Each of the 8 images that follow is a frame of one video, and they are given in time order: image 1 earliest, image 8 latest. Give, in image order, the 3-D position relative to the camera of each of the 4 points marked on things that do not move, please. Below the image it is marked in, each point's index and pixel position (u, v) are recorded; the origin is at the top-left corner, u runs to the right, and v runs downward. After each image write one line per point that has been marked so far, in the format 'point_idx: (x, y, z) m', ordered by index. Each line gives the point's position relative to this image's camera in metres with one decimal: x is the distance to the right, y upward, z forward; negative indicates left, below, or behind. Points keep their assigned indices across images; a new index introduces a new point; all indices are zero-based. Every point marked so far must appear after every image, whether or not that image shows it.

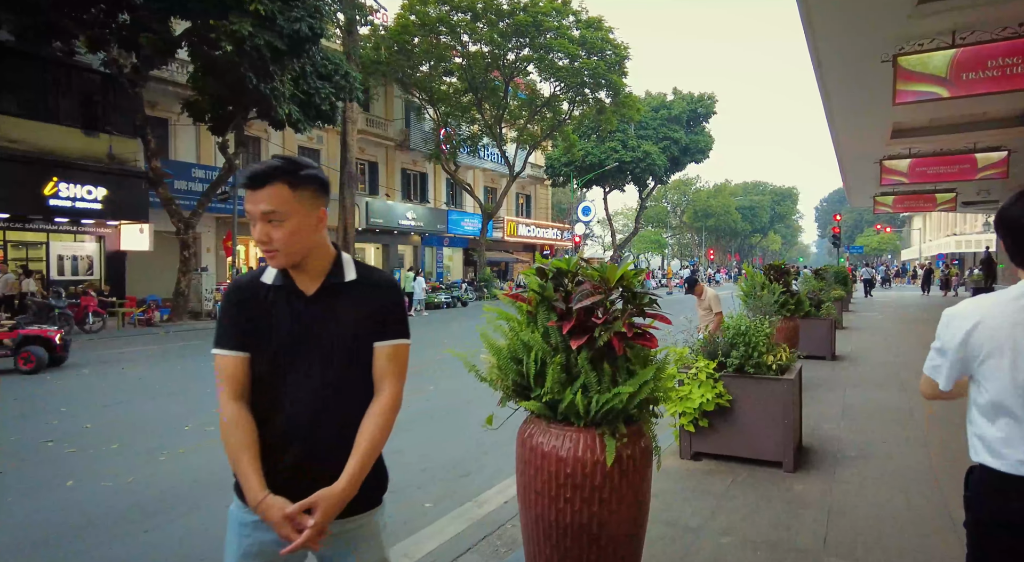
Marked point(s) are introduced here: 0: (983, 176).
0: (+11.7, +2.6, +14.3) m
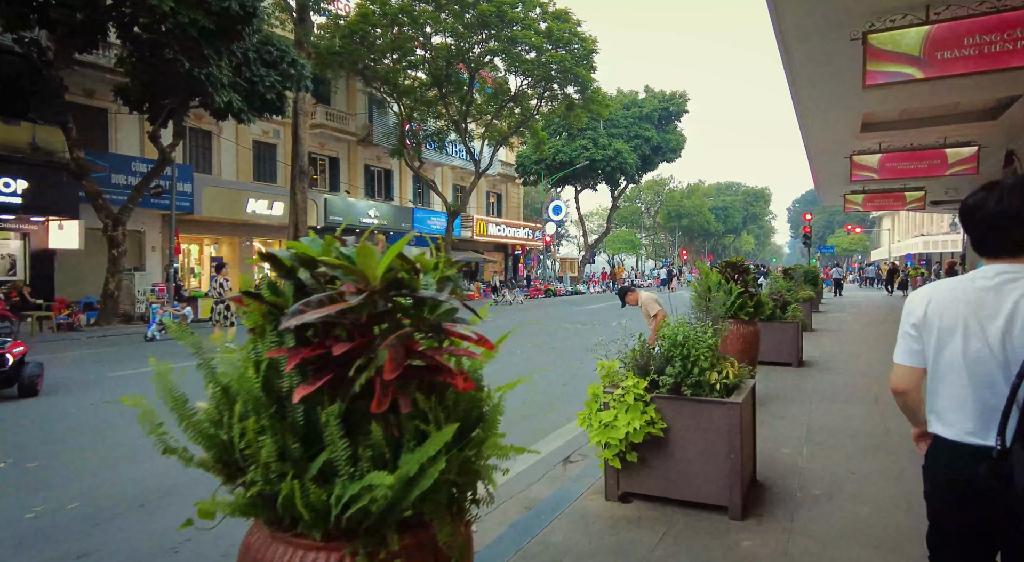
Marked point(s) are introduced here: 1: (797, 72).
0: (+10.5, +2.6, +13.9) m
1: (+5.3, +3.6, +10.6) m
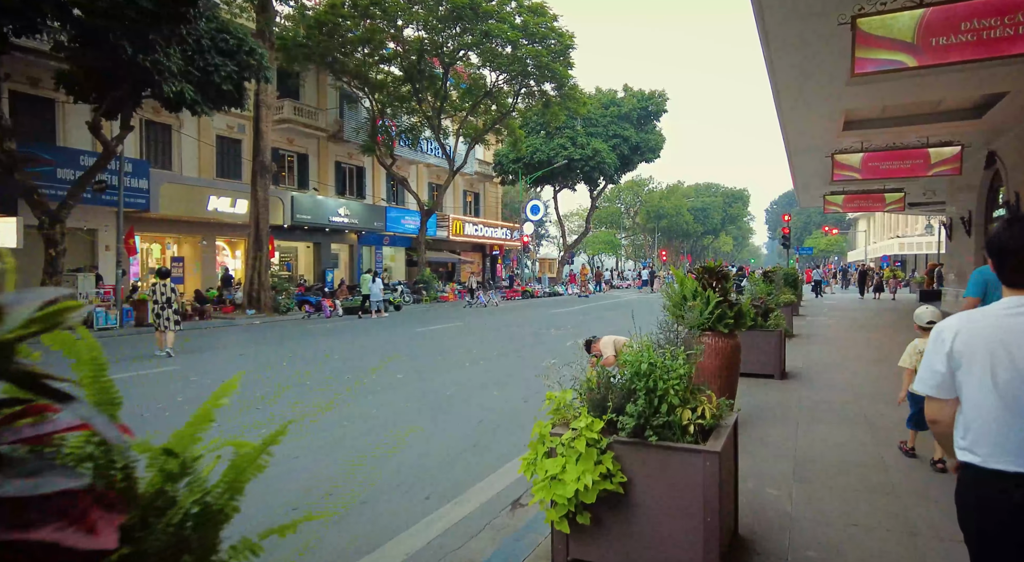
0: (+9.8, +2.5, +13.4) m
1: (+4.6, +3.5, +10.0) m
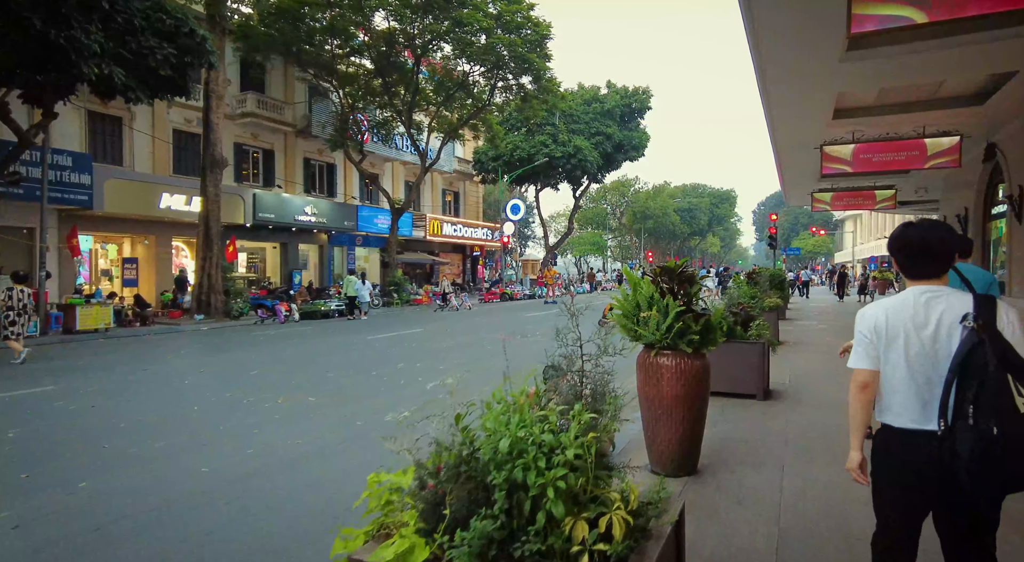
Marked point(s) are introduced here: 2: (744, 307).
0: (+9.0, +2.5, +12.3) m
1: (+3.8, +3.4, +8.8) m
2: (+2.9, -0.3, +7.4) m
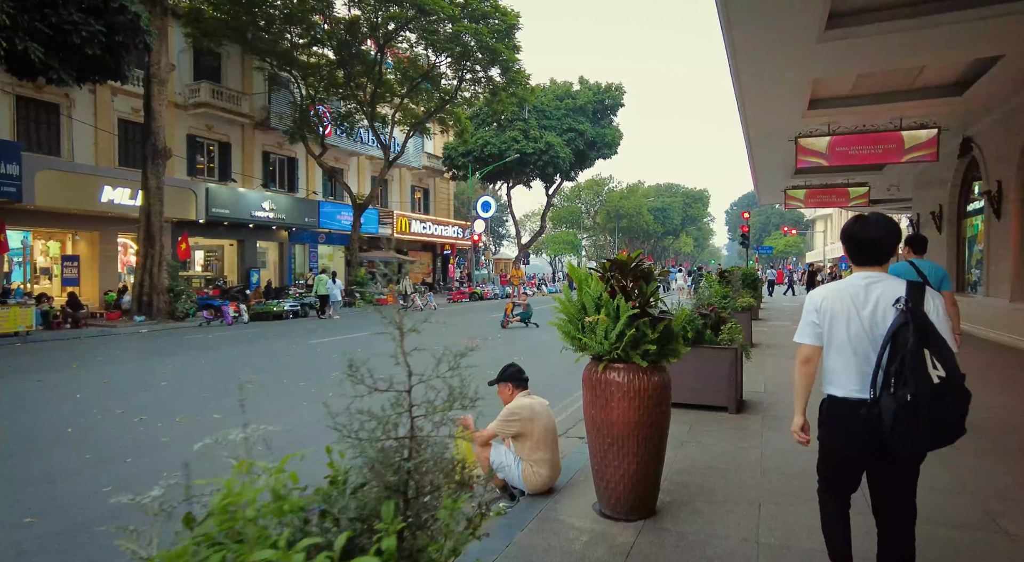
0: (+8.1, +2.5, +11.8) m
1: (+3.1, +3.5, +8.1) m
2: (+2.3, -0.3, +6.6) m
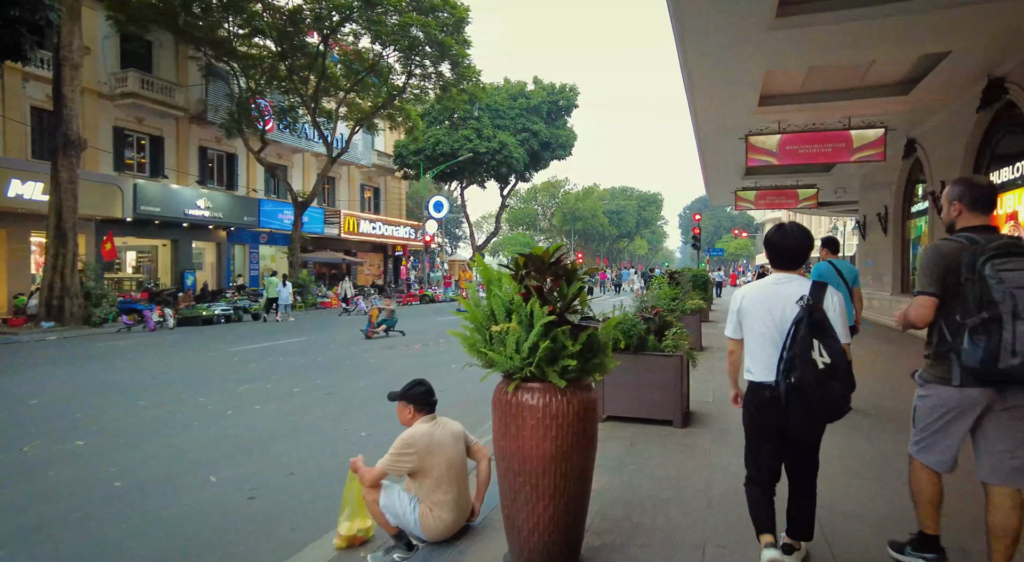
0: (+7.0, +2.5, +11.7) m
1: (+2.3, +3.5, +7.6) m
2: (+1.5, -0.3, +6.1) m
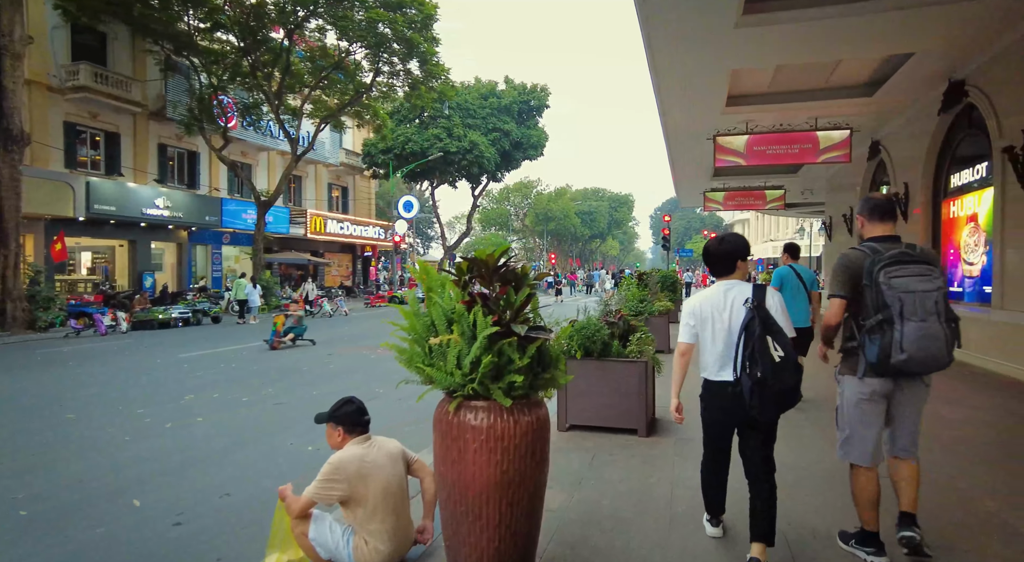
0: (+6.3, +2.4, +11.7) m
1: (+1.8, +3.4, +7.5) m
2: (+1.1, -0.3, +5.9) m
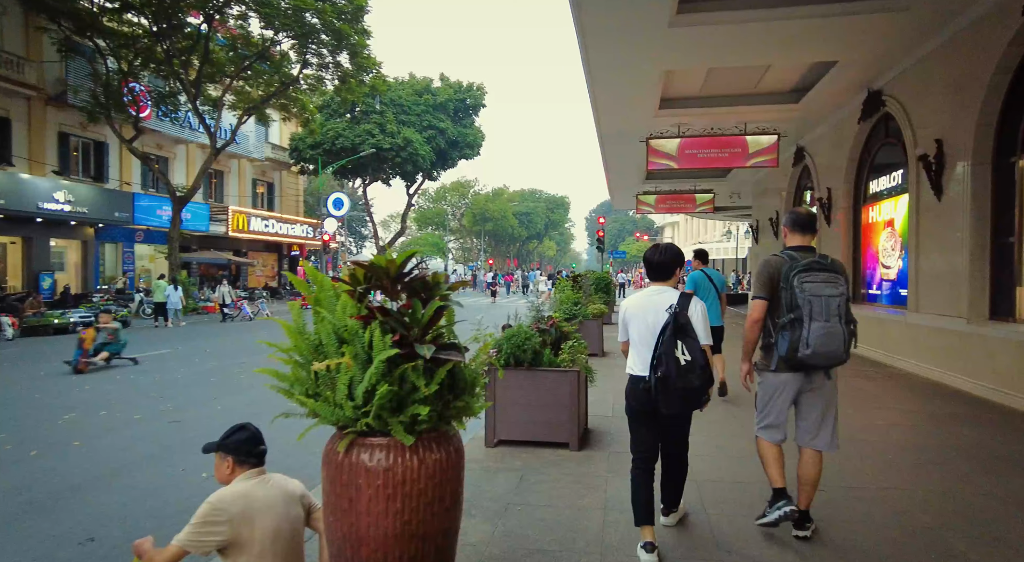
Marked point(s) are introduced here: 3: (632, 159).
0: (+4.9, +2.4, +11.9) m
1: (+0.9, +3.4, +7.2) m
2: (+0.4, -0.4, +5.5) m
3: (+3.2, +3.3, +15.4) m
